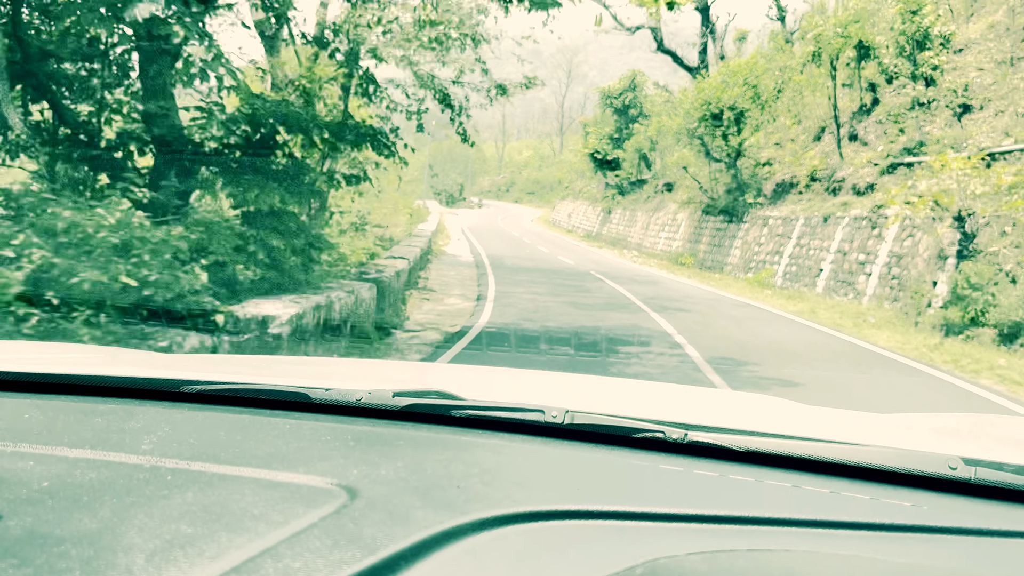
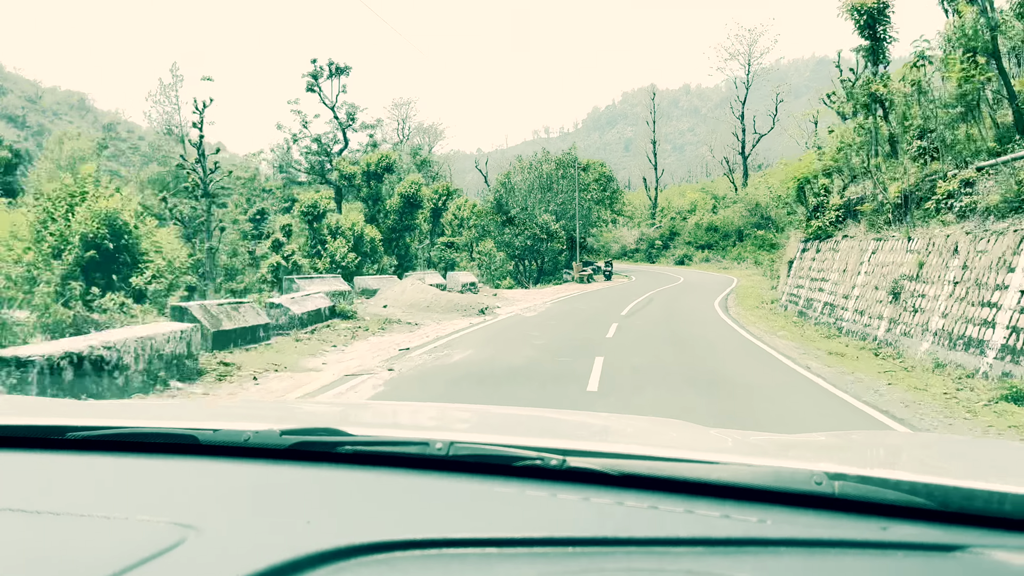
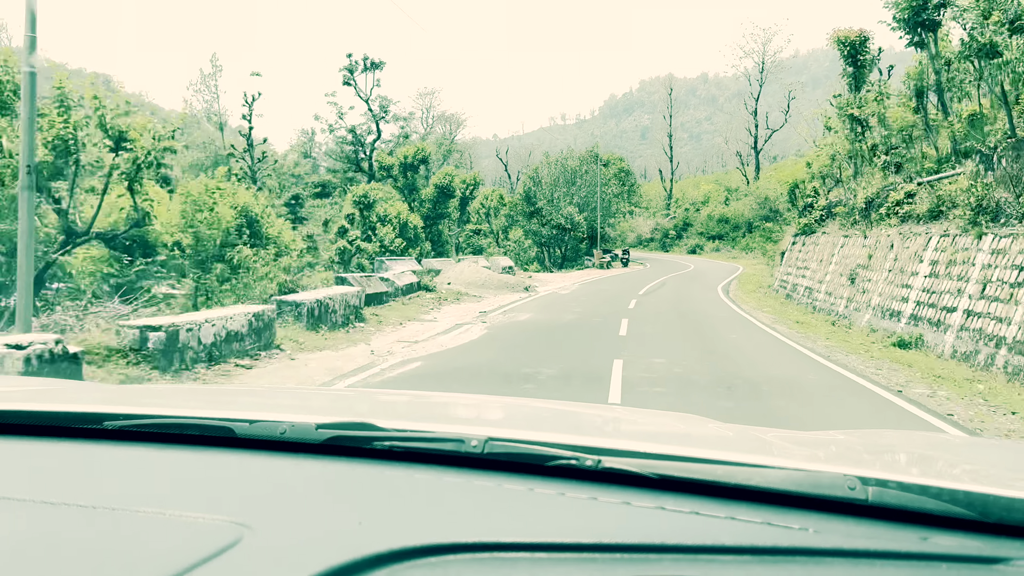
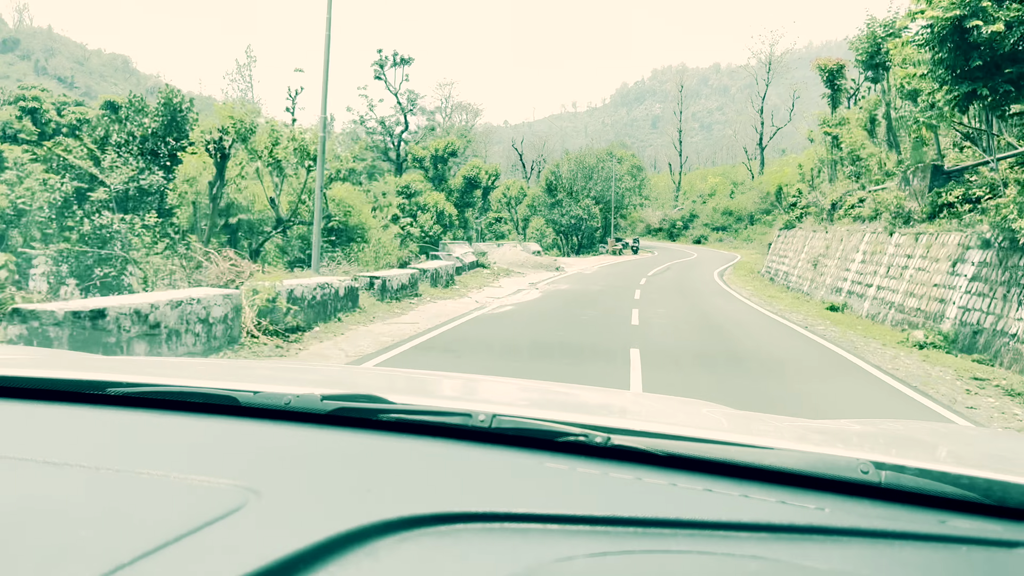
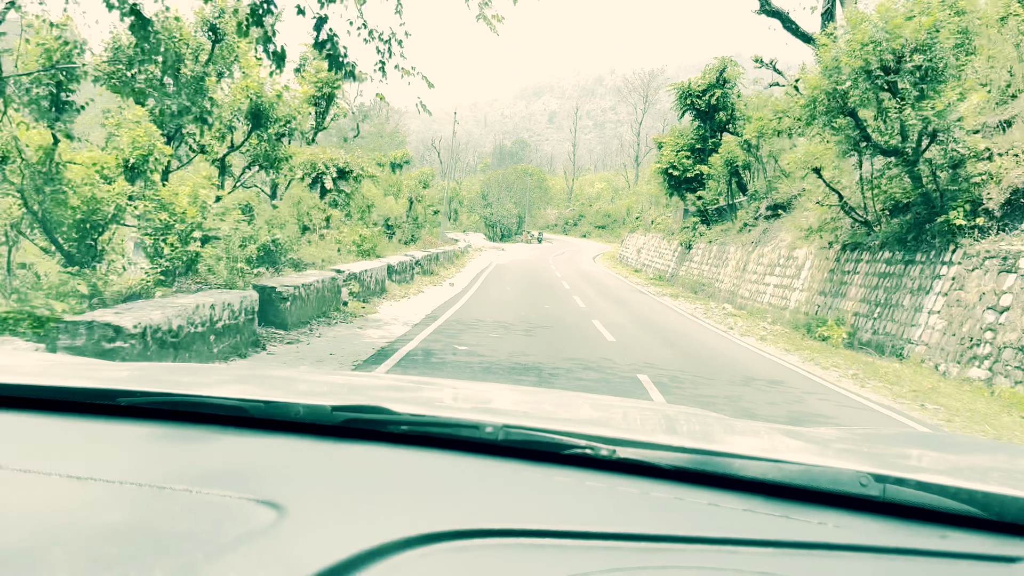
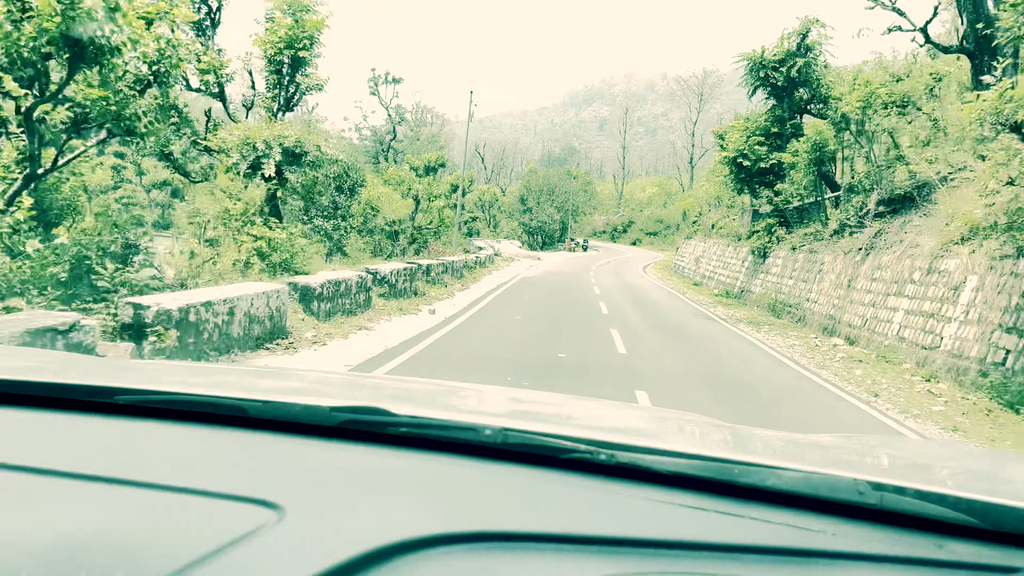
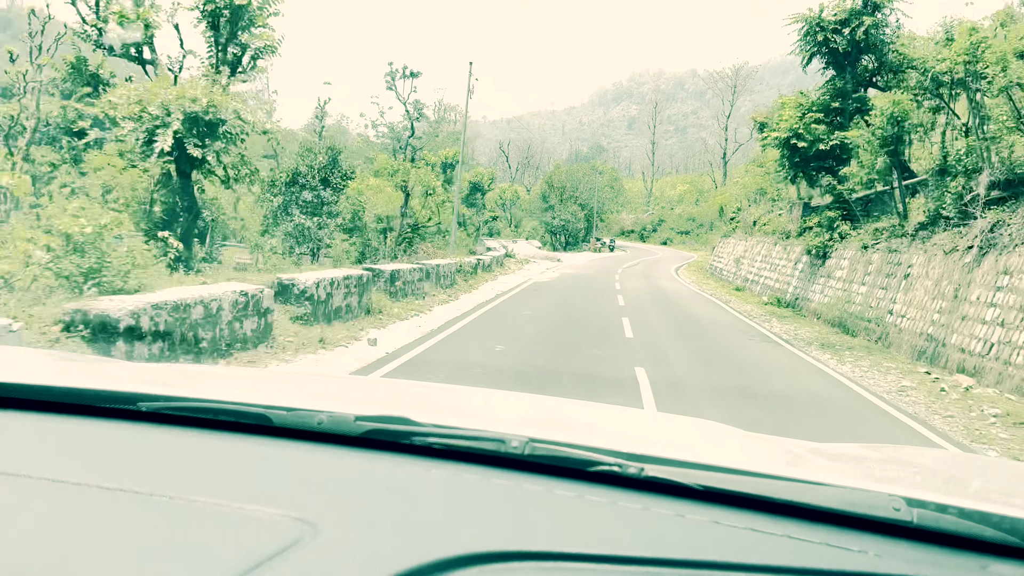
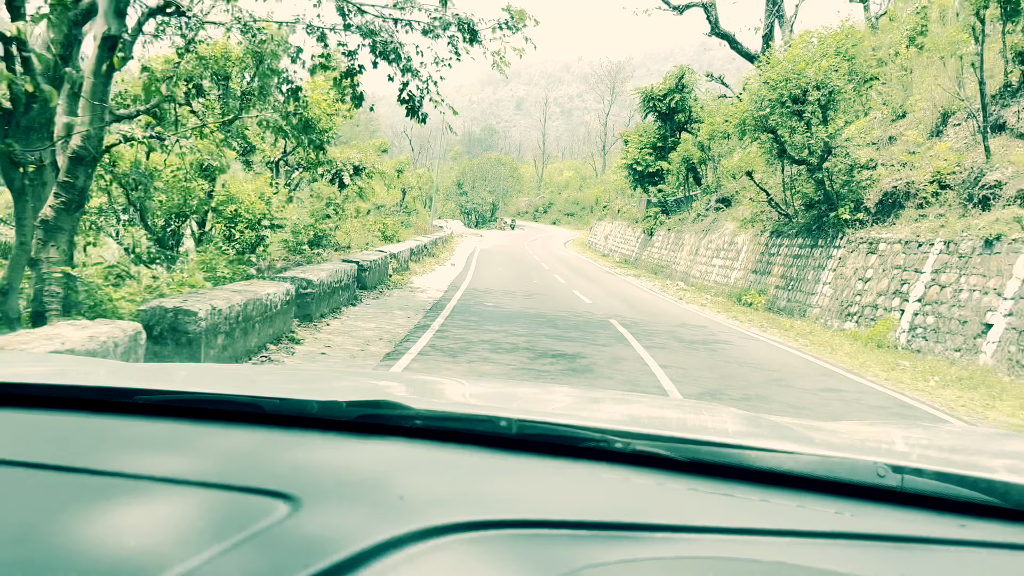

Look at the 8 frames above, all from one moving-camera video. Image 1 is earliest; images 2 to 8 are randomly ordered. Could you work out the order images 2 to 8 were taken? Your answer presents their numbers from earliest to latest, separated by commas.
8, 5, 6, 7, 4, 3, 2
